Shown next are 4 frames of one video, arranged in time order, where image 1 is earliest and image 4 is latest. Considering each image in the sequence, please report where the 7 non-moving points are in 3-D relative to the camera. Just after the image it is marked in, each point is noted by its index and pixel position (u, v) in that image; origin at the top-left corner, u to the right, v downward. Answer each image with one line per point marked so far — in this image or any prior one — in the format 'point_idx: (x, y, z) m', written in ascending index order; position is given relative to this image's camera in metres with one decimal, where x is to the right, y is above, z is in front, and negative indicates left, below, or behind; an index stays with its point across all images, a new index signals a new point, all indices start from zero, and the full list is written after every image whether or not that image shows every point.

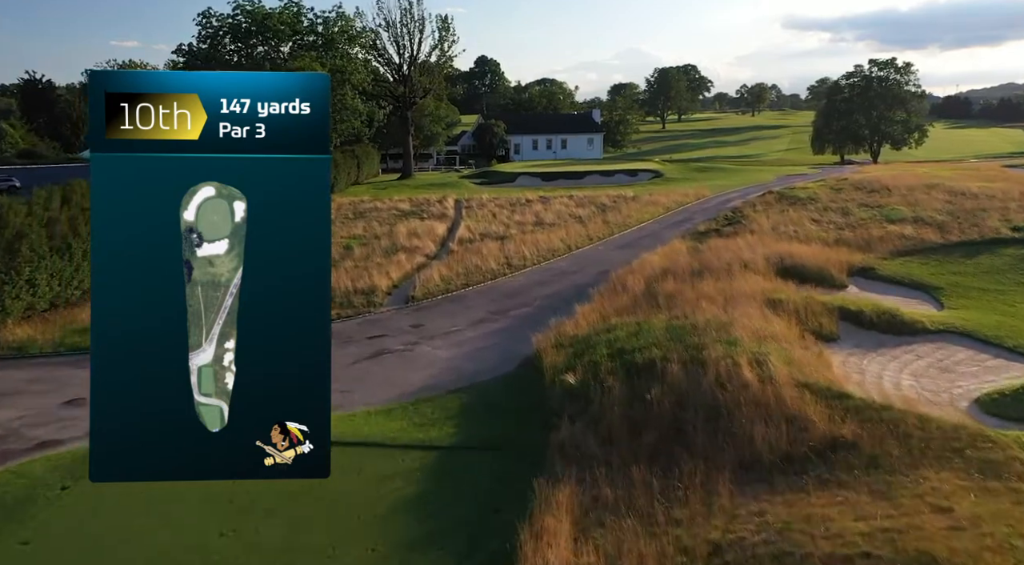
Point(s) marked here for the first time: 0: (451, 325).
0: (-1.4, -1.0, +18.3) m
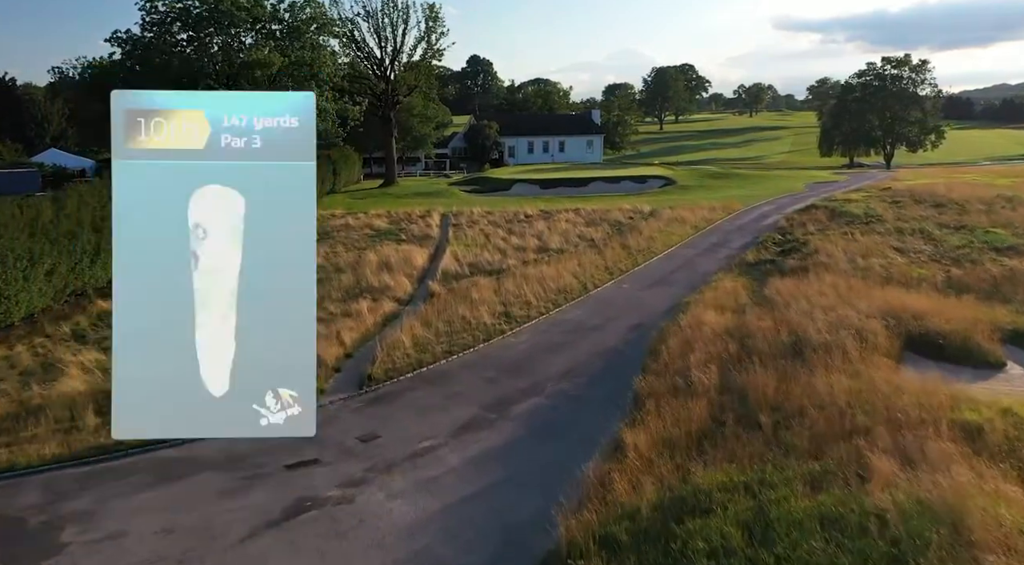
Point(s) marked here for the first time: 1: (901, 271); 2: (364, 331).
0: (-1.4, -2.3, +11.8) m
1: (+9.7, +0.3, +19.9) m
2: (-3.2, -1.0, +17.2) m
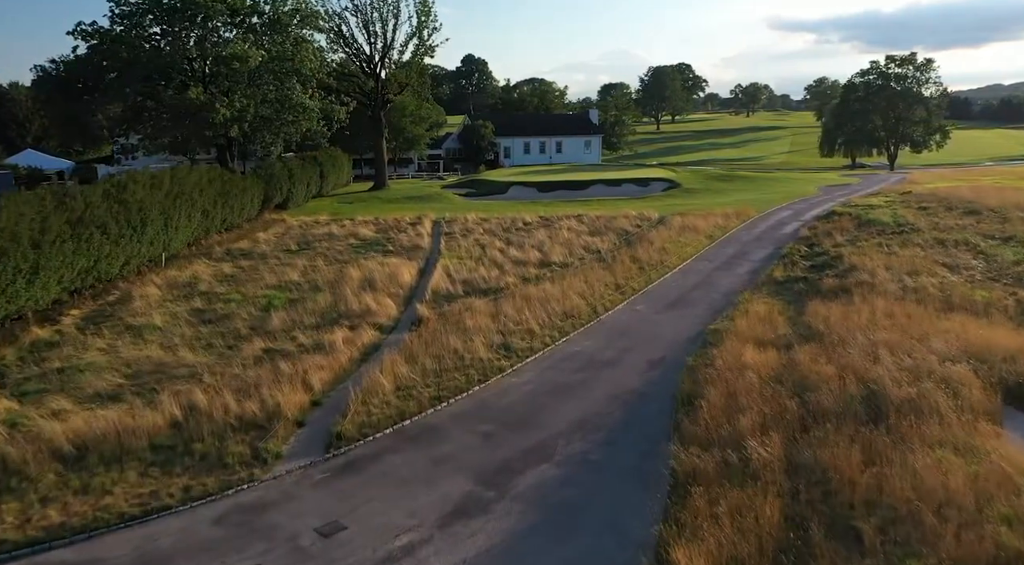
0: (-1.3, -2.9, +9.1) m
1: (+9.7, -0.2, +17.2) m
2: (-3.2, -1.6, +14.4) m
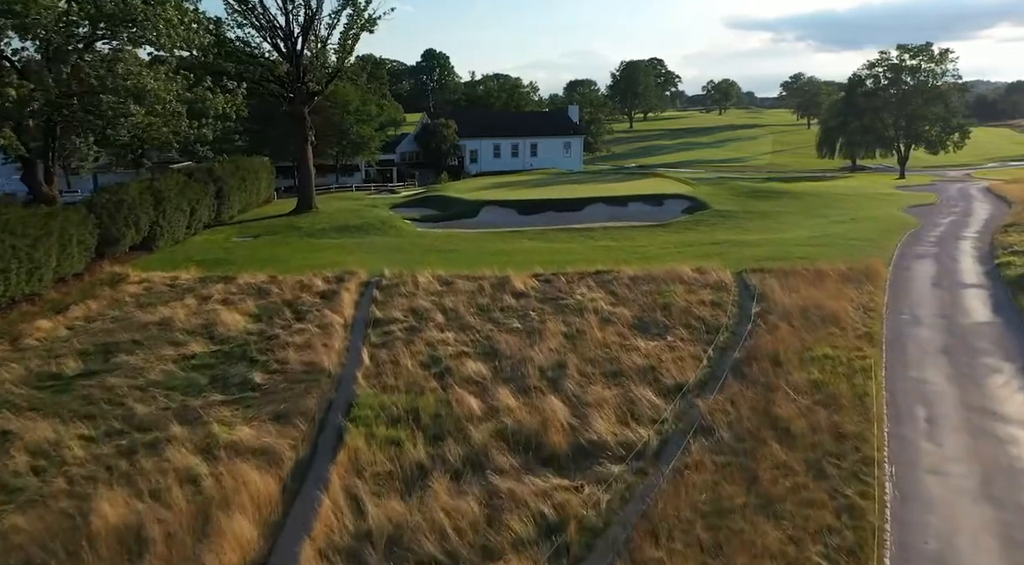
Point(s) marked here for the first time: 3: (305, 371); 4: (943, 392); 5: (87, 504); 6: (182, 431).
0: (-0.6, -5.7, -5.0) m
1: (+9.9, -3.0, +3.6) m
2: (-2.7, -4.4, +0.3) m
3: (-3.8, -1.5, +14.4) m
4: (+7.0, -1.8, +12.9) m
5: (-5.1, -2.6, +9.5) m
6: (-4.9, -2.1, +11.9) m
